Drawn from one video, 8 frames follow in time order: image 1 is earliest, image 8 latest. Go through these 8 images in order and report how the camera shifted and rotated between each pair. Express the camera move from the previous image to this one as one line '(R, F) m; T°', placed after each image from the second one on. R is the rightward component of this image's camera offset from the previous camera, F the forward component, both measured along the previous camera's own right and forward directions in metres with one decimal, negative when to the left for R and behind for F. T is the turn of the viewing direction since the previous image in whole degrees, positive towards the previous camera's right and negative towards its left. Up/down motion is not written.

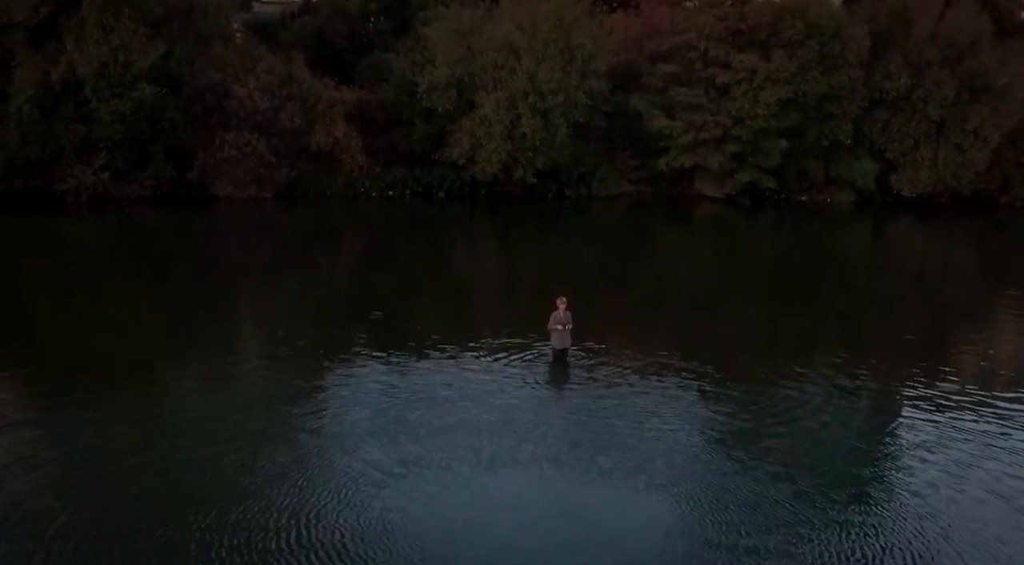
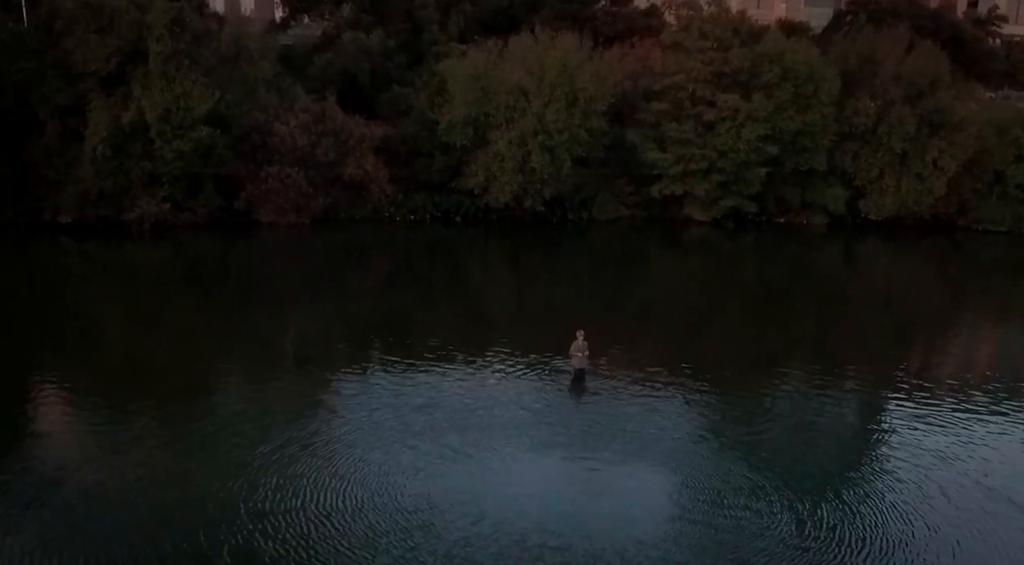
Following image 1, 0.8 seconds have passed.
(-0.4, -2.8) m; 0°
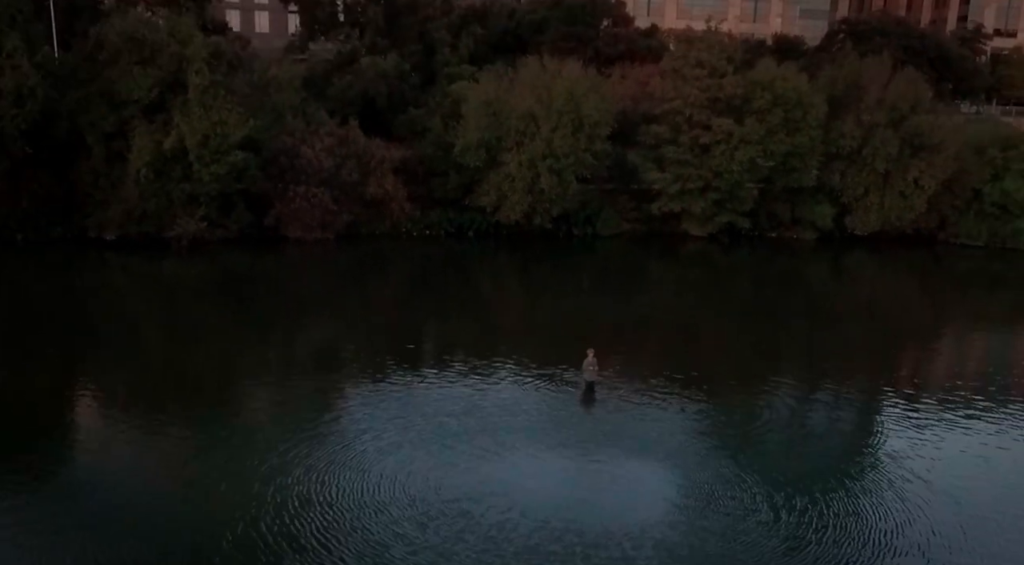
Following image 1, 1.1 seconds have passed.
(-0.3, -1.9) m; 0°
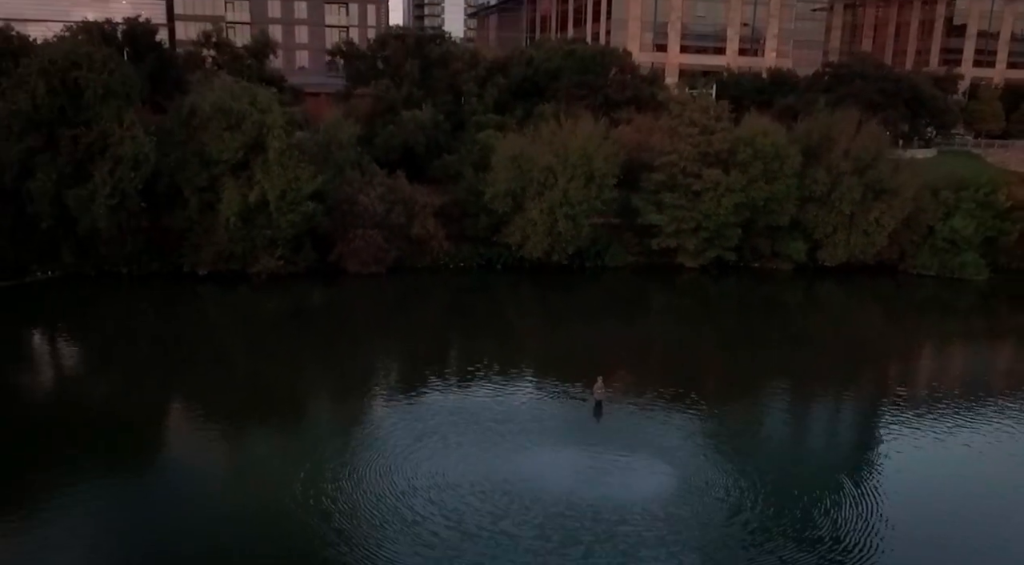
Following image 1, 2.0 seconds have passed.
(-0.4, -5.1) m; -1°
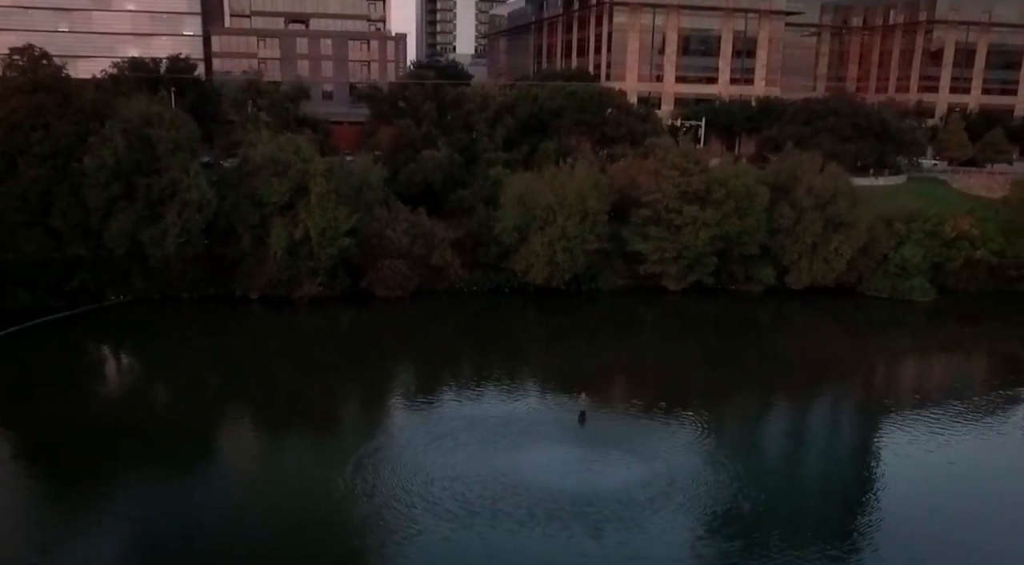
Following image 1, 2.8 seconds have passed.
(+0.2, -5.0) m; -1°
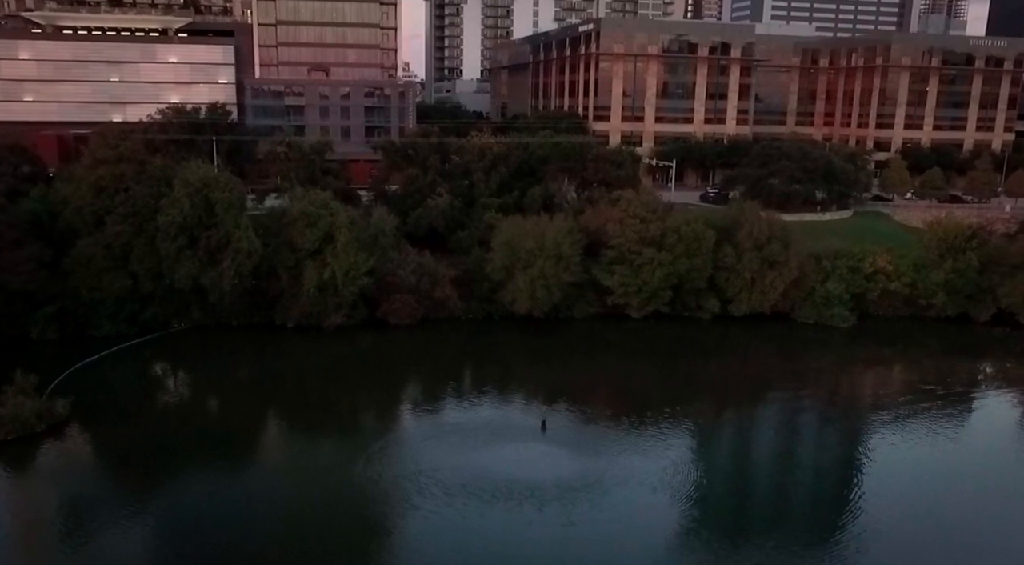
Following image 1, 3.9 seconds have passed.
(+1.1, -8.0) m; -1°
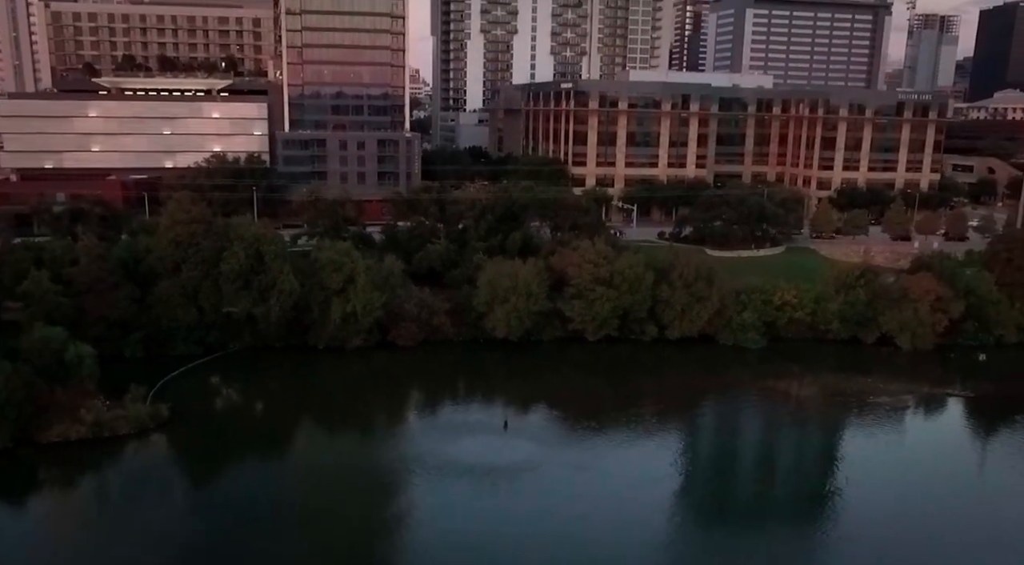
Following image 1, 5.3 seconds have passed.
(+1.8, -12.5) m; -1°
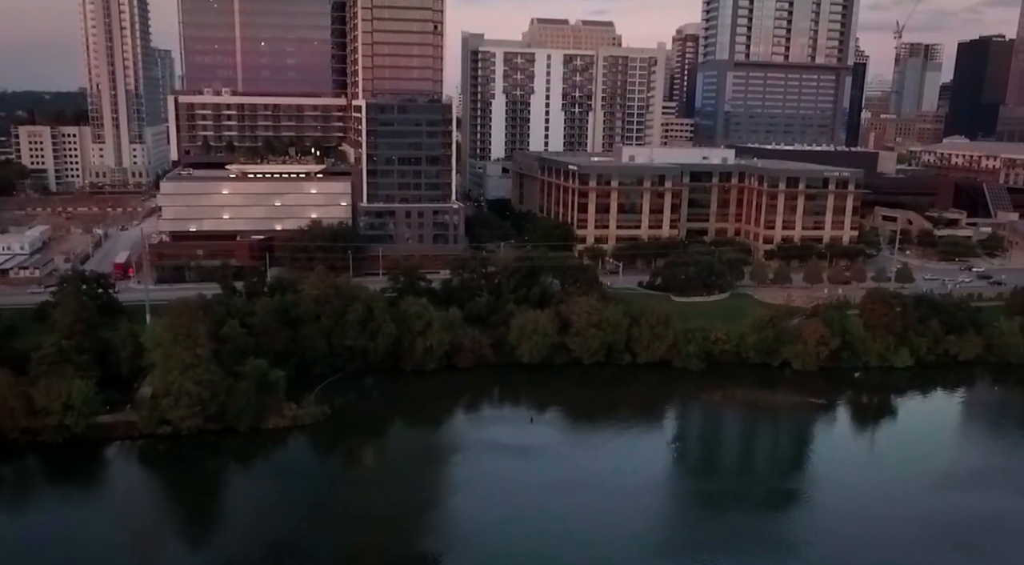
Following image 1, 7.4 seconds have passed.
(-0.9, -28.8) m; -1°
